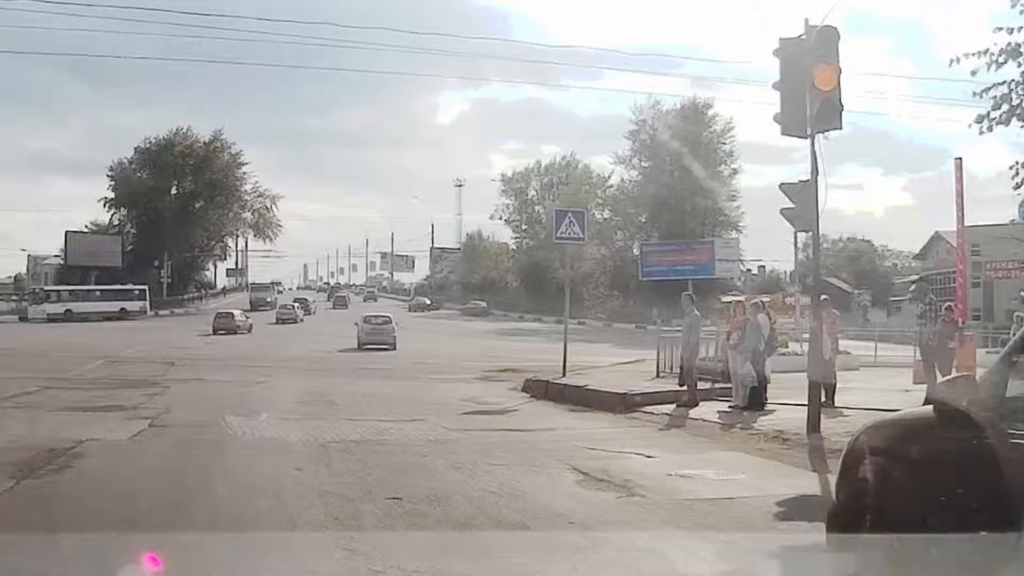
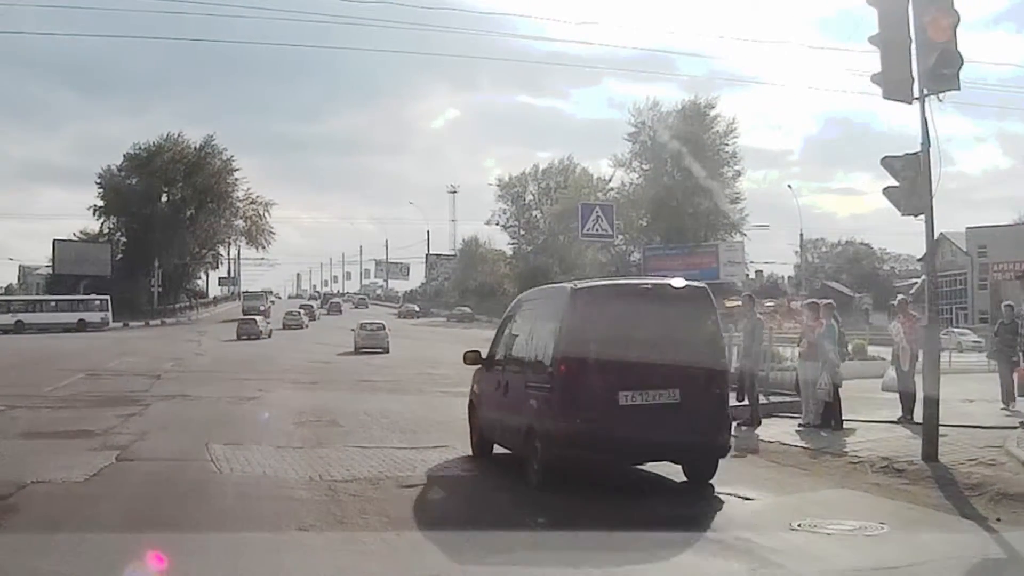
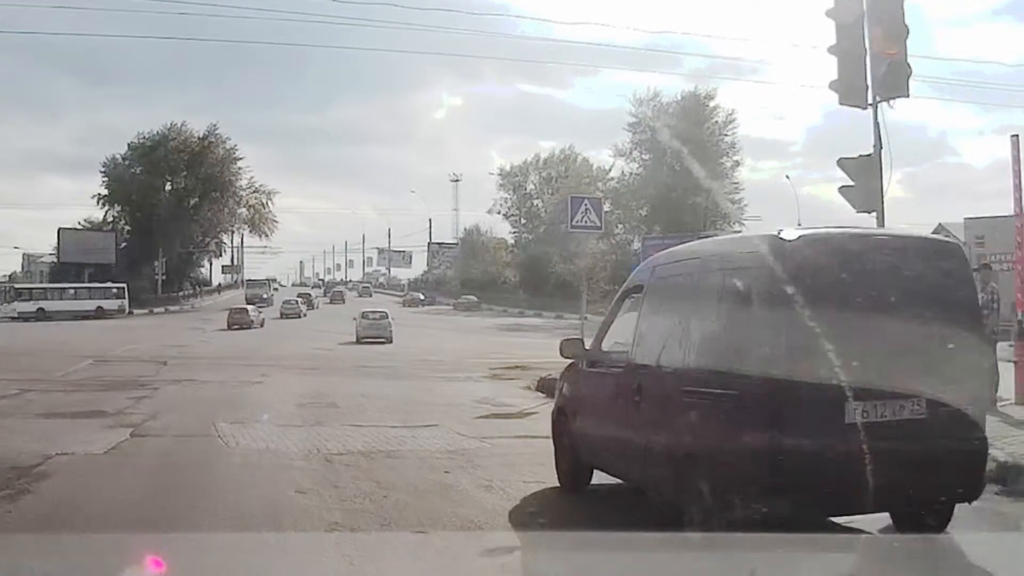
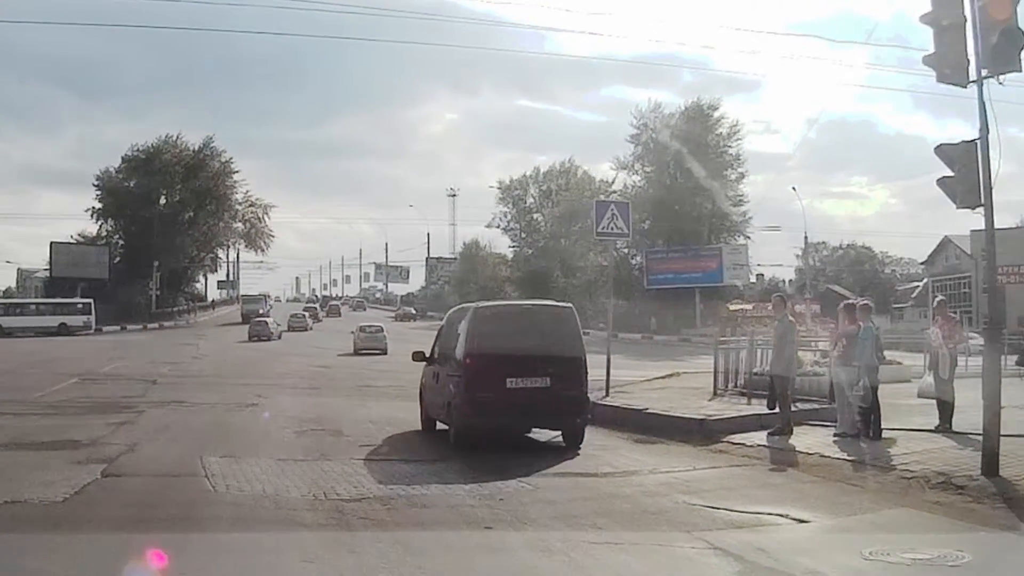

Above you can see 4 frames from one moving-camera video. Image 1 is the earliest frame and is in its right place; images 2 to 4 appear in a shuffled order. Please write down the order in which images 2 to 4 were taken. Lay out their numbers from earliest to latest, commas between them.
3, 2, 4
